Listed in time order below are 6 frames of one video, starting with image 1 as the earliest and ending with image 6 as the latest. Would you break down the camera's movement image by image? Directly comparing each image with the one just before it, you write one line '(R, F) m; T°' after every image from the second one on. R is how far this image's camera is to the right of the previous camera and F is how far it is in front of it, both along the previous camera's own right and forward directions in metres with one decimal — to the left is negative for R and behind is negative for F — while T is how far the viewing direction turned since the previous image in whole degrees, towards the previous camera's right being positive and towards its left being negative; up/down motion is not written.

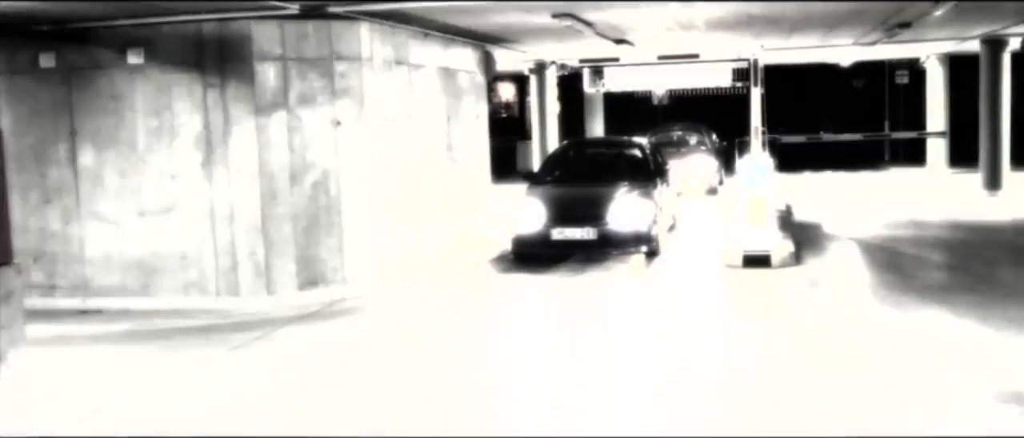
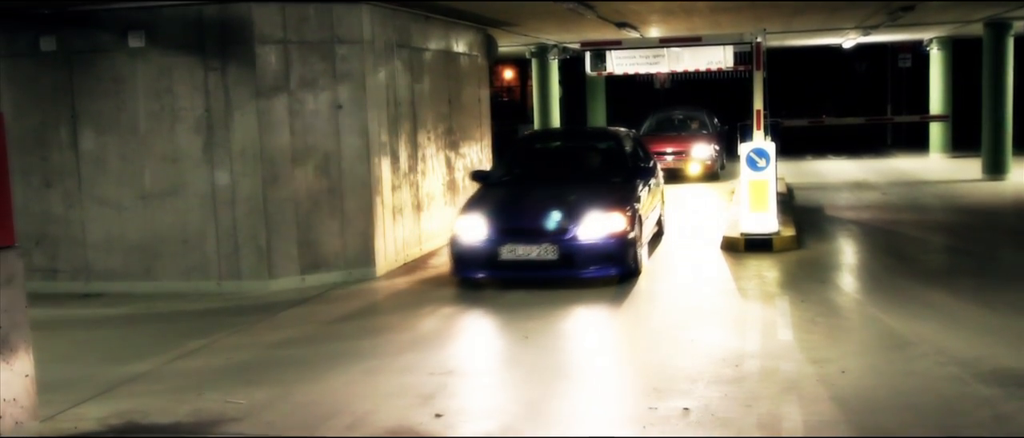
(0.0, 0.0) m; 0°
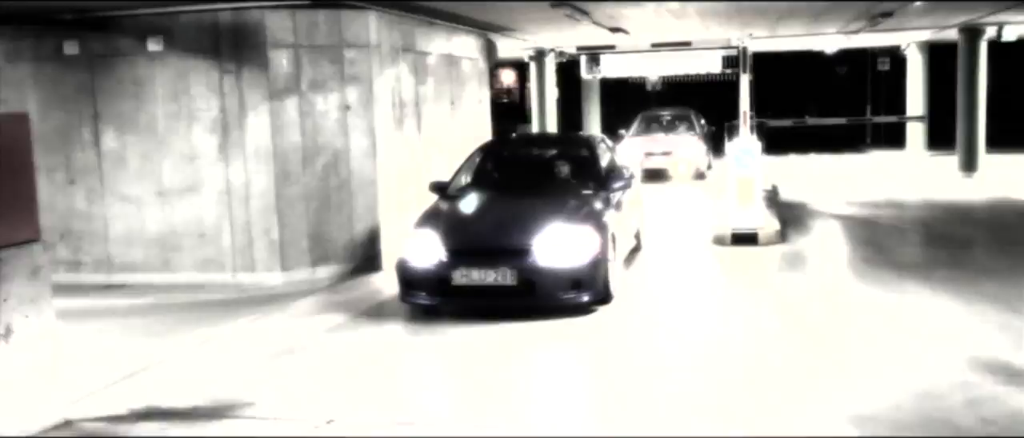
(0.0, -0.5) m; 0°
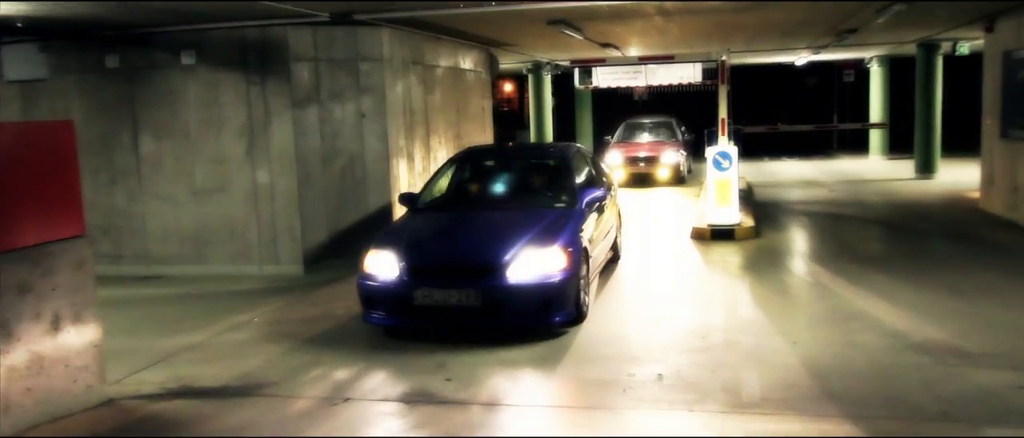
(0.0, -1.0) m; 0°
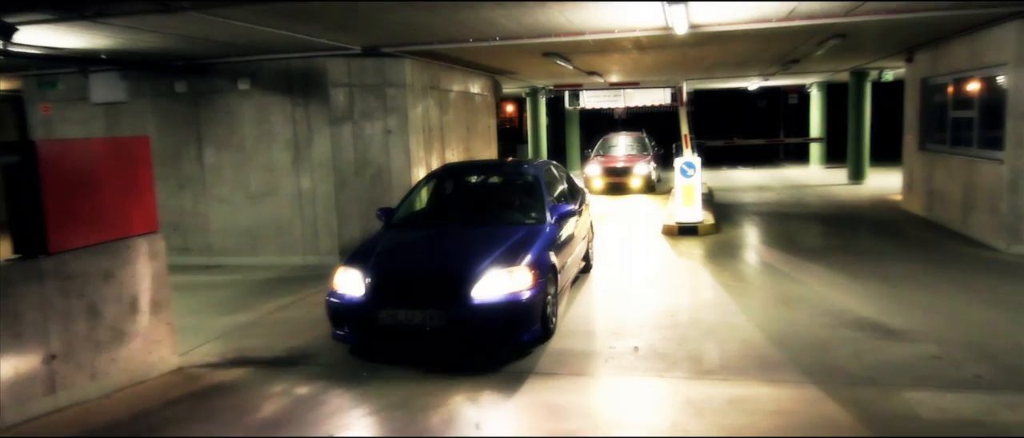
(-0.1, -2.2) m; 0°
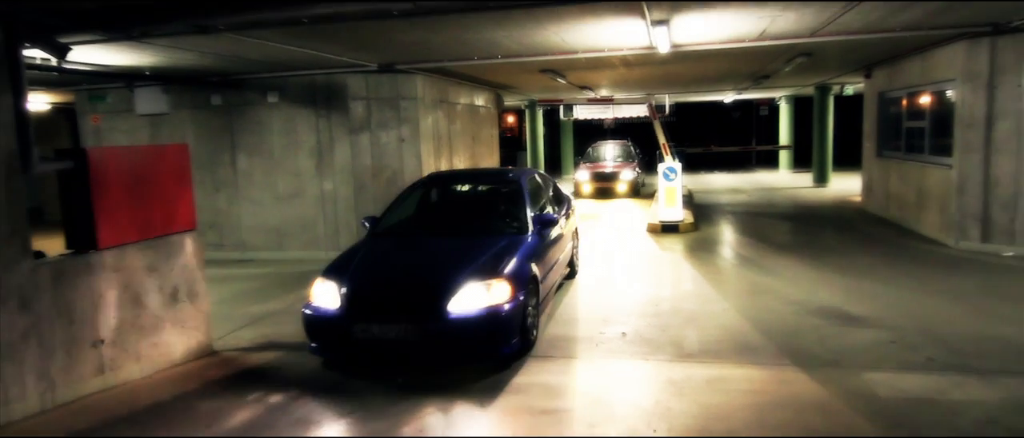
(-0.1, -1.5) m; 0°
